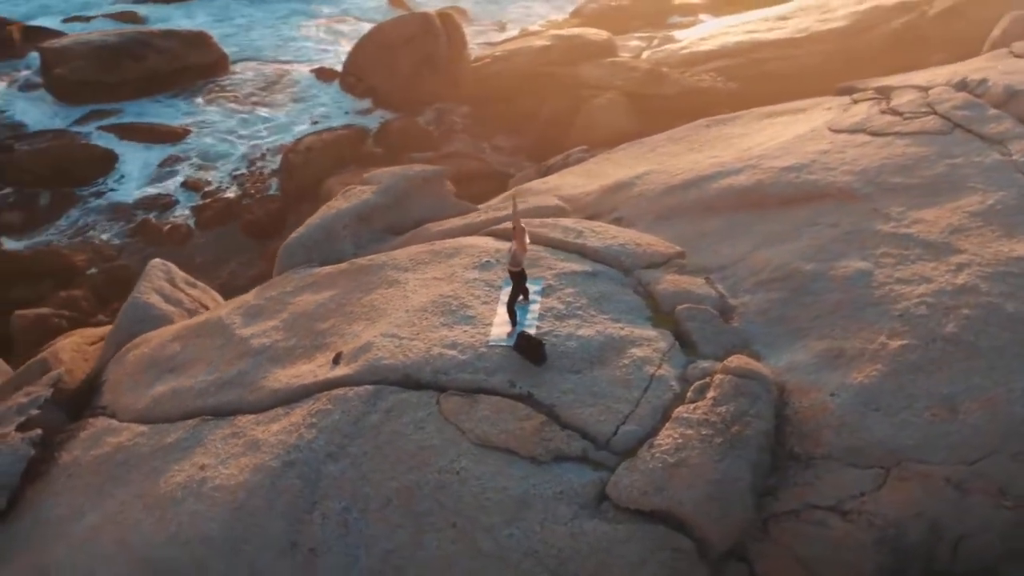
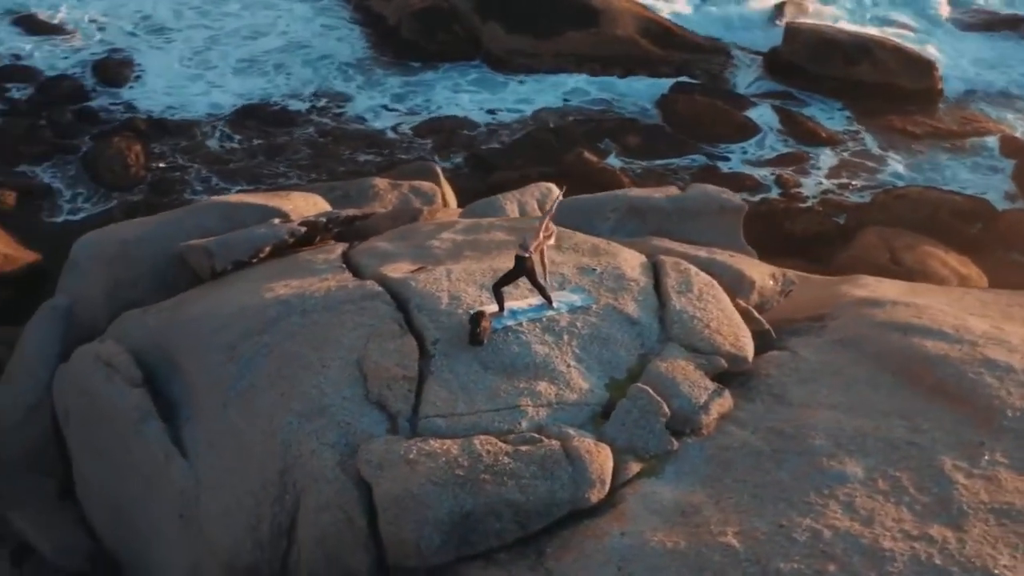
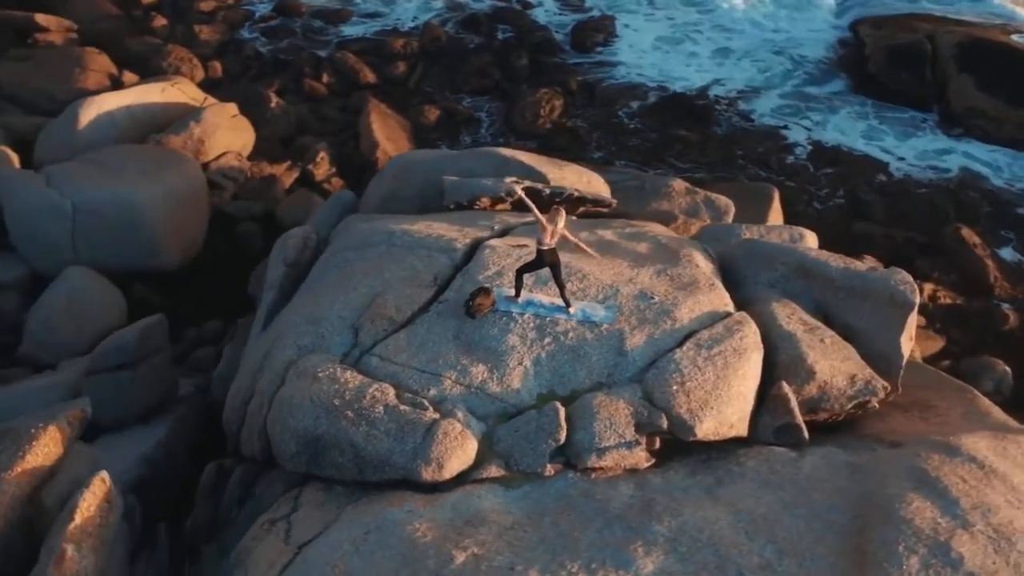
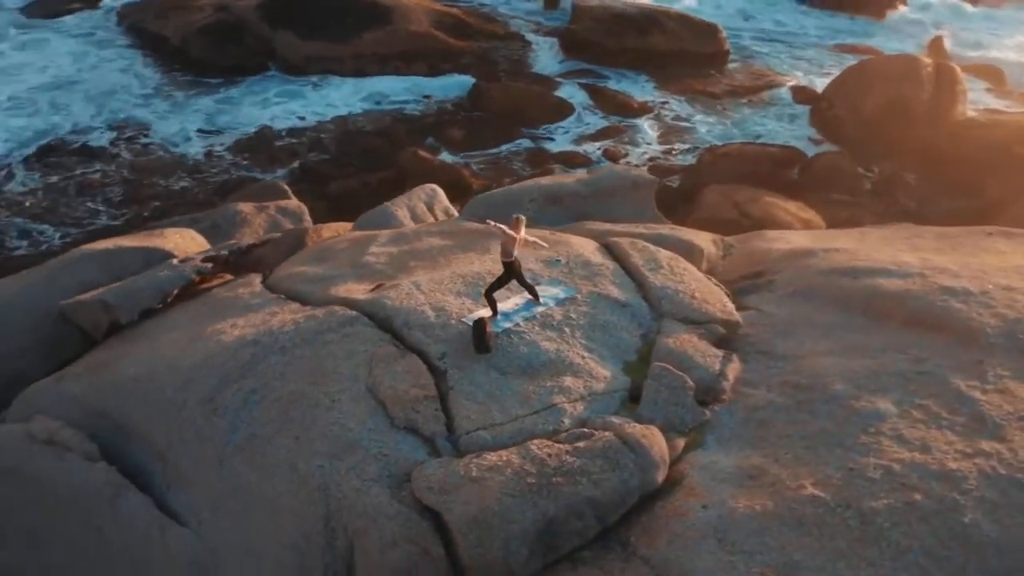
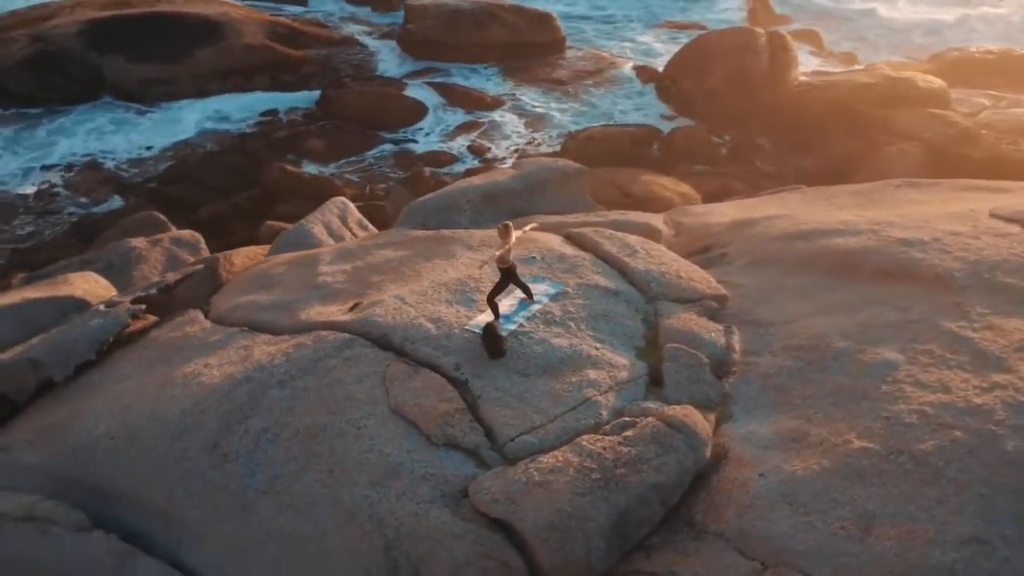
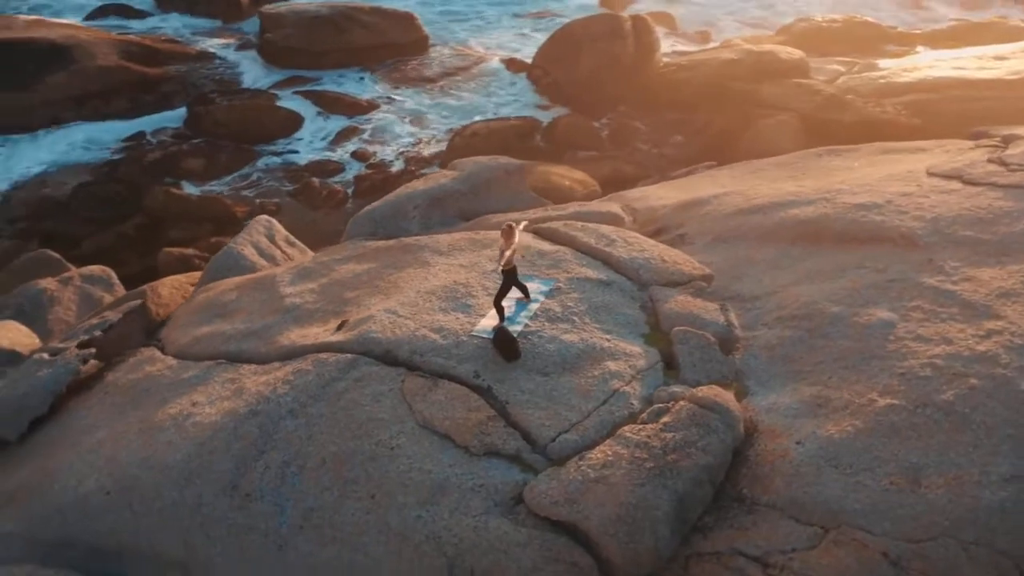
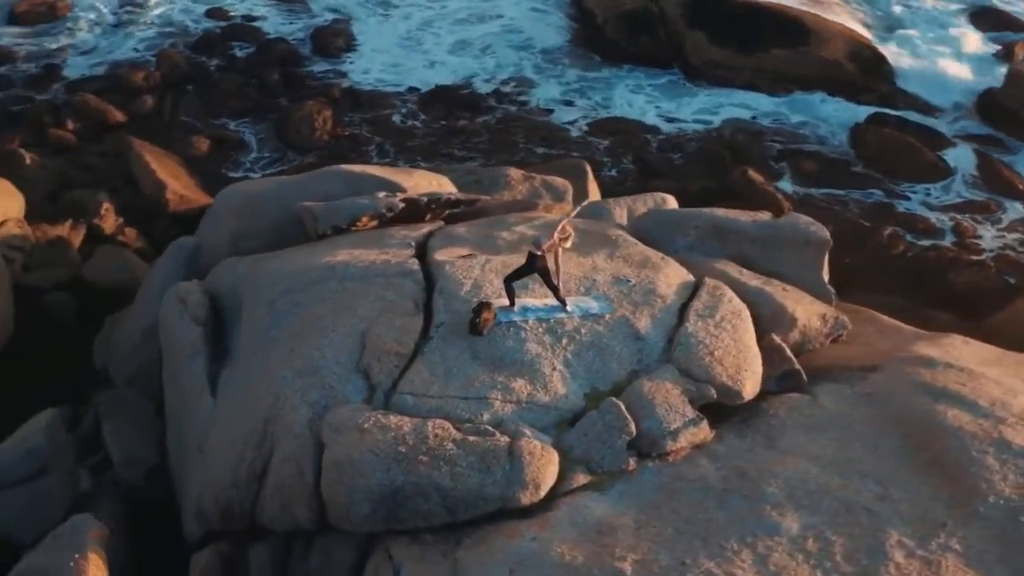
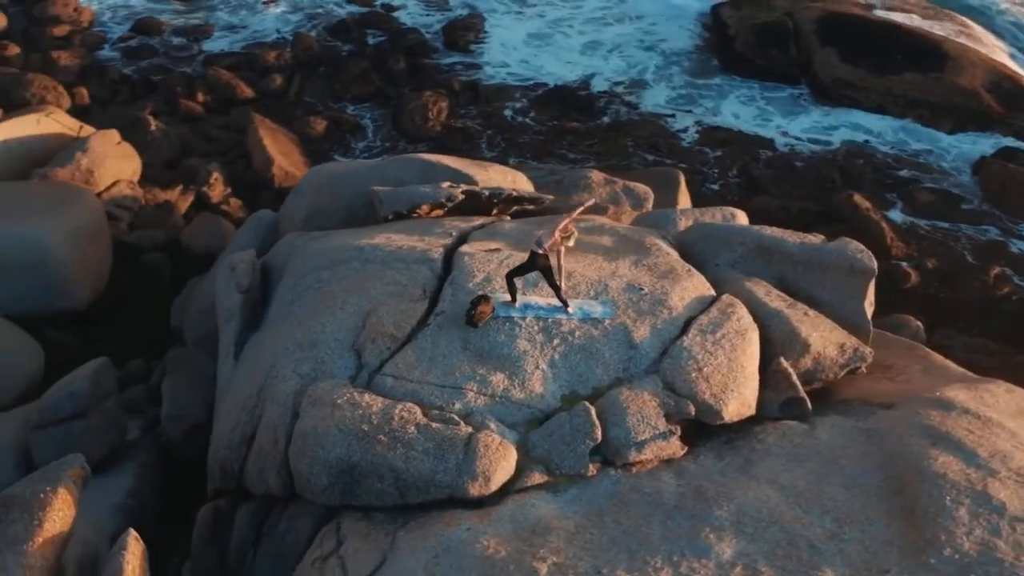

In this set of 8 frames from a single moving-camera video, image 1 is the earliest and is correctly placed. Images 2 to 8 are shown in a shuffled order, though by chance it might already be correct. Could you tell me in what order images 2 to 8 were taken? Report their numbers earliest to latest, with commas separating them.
6, 5, 4, 2, 7, 8, 3
